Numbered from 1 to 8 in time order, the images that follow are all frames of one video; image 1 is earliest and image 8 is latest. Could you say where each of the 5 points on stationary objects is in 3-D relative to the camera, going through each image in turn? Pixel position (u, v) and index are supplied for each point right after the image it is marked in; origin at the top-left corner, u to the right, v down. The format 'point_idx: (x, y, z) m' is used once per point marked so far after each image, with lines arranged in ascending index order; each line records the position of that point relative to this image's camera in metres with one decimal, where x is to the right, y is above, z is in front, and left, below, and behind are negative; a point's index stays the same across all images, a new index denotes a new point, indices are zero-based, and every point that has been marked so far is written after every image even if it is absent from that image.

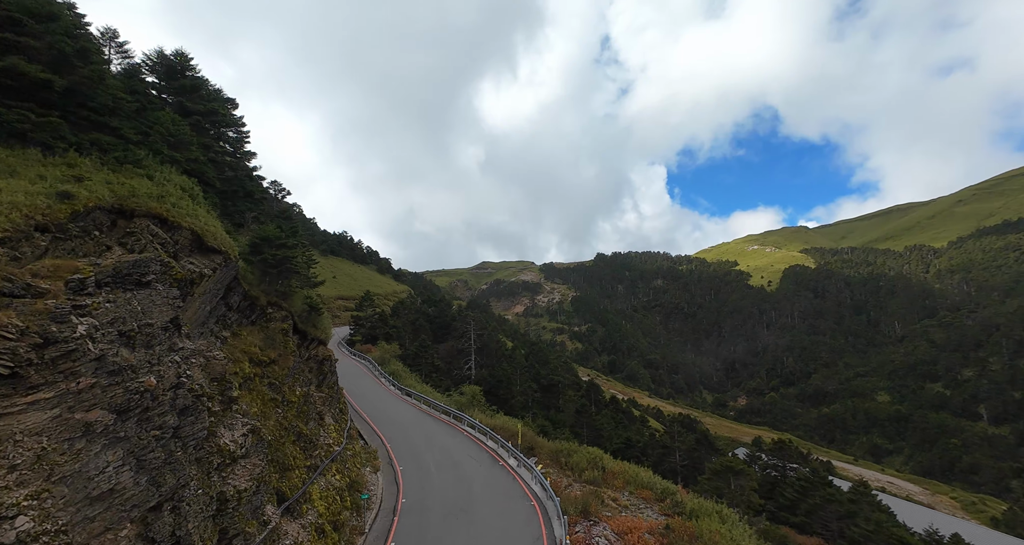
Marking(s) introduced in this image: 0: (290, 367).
0: (-7.2, -3.1, +14.3) m
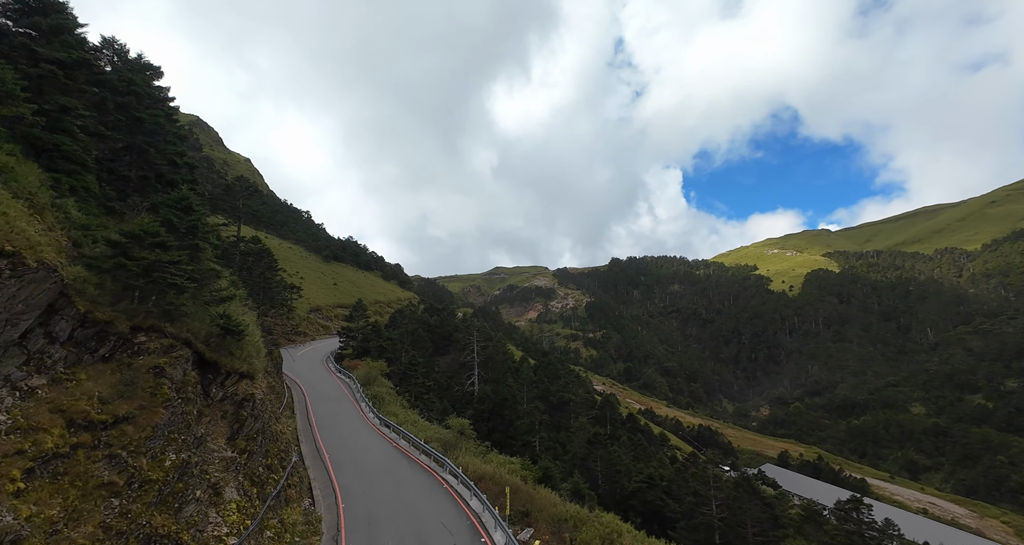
0: (-7.8, -3.4, +9.7) m
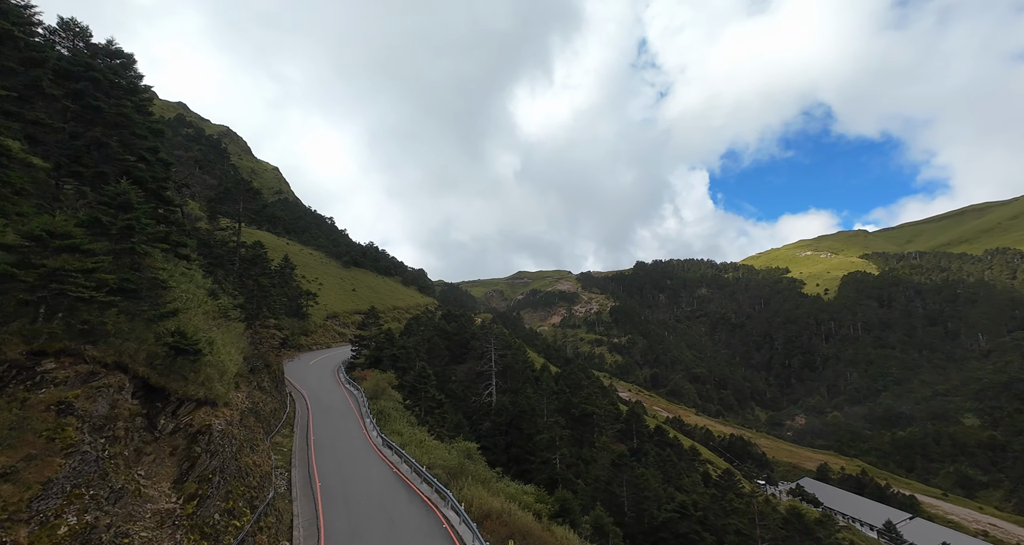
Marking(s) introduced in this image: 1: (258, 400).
0: (-7.9, -3.5, +7.6) m
1: (-11.2, -5.6, +19.2) m
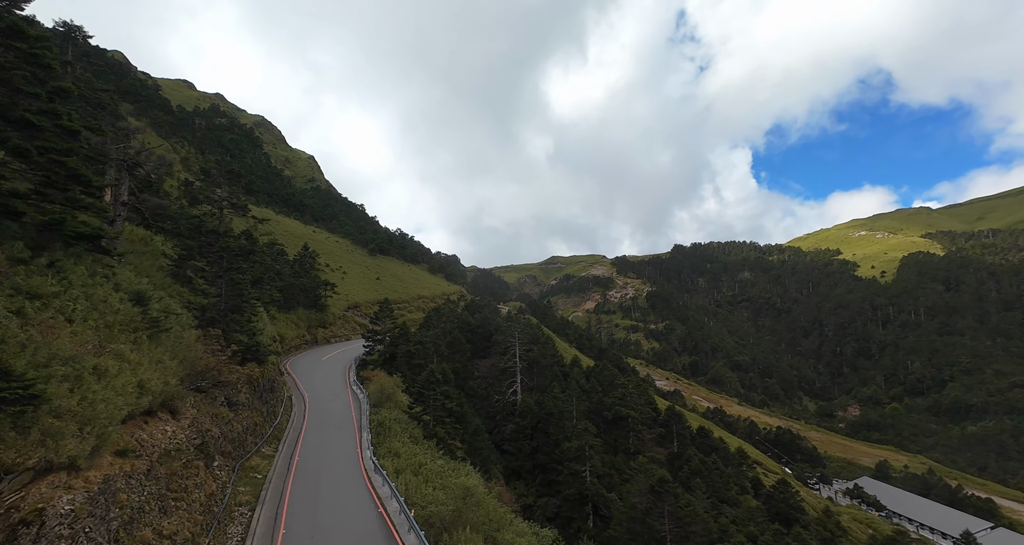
0: (-8.5, -3.8, +3.8) m
1: (-10.8, -5.5, +15.8) m
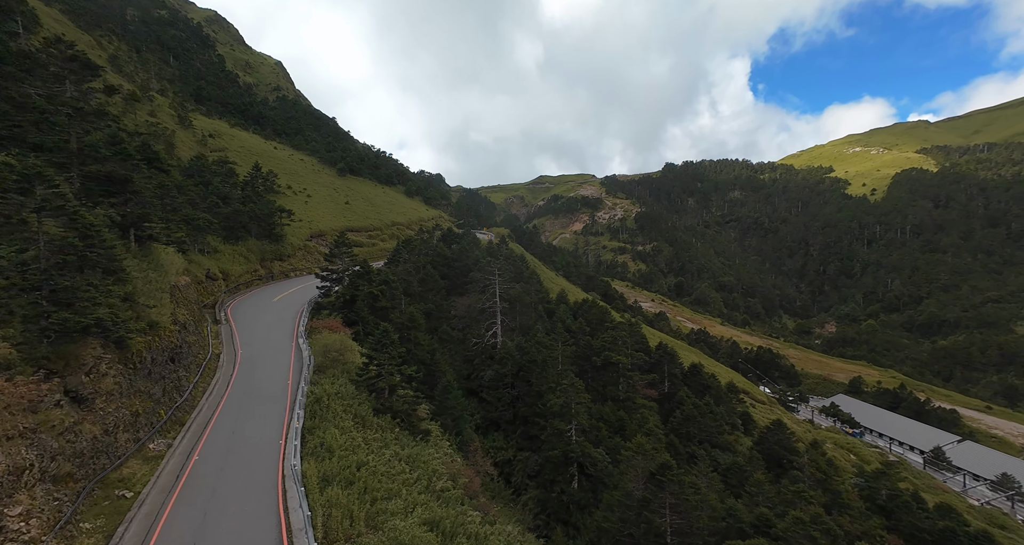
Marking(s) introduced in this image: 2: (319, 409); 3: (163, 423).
0: (-9.3, -4.9, -1.8) m
1: (-12.0, -4.5, +10.2) m
2: (-8.6, -6.1, +19.7) m
3: (-14.0, -6.0, +17.7) m
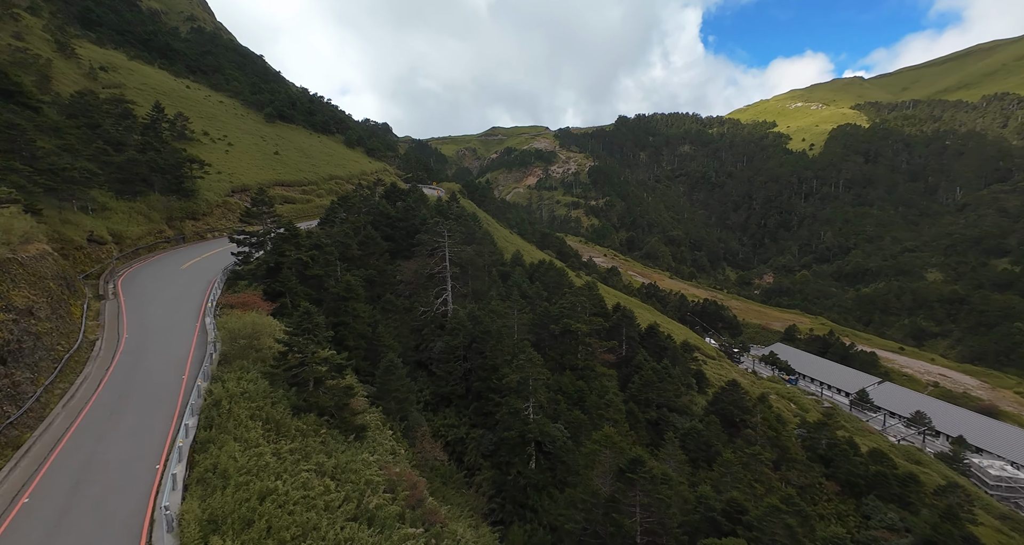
0: (-9.0, -6.2, -5.7) m
1: (-12.9, -4.6, +5.8) m
2: (-10.5, -5.1, +15.7) m
3: (-15.7, -5.4, +13.2) m
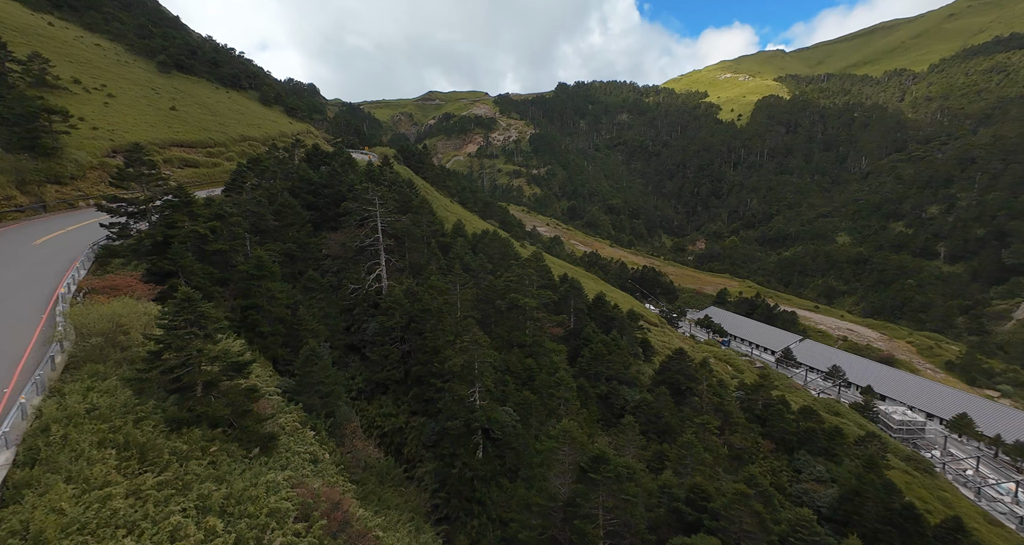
0: (-7.8, -7.0, -9.4) m
1: (-13.2, -4.7, +1.4) m
2: (-12.1, -4.6, +11.5) m
3: (-16.9, -5.1, +8.4) m
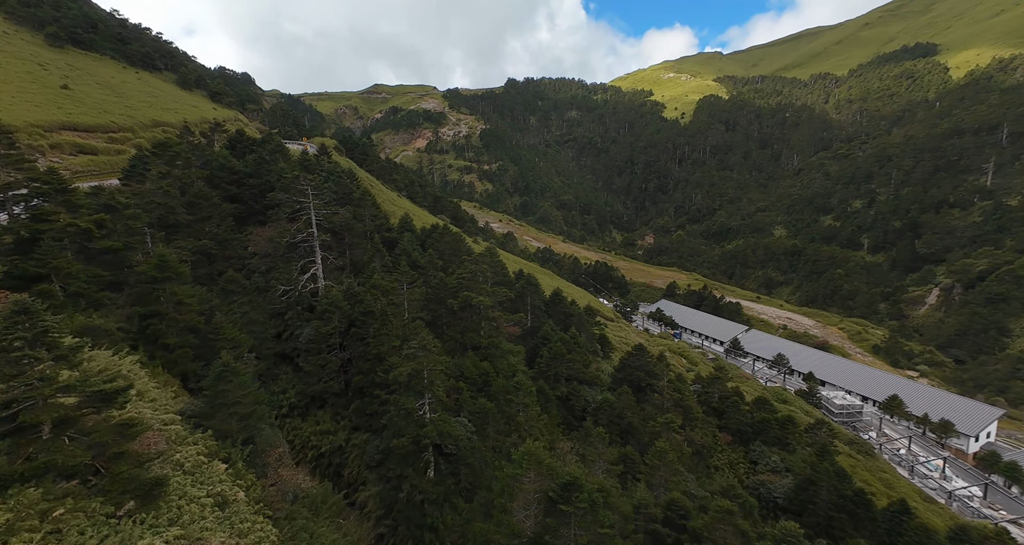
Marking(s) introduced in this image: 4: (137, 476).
0: (-6.4, -7.1, -12.7) m
1: (-13.0, -4.9, -2.5) m
2: (-13.0, -4.7, +7.7) m
3: (-17.4, -5.3, +4.0) m
4: (-10.6, -5.8, +12.3) m
